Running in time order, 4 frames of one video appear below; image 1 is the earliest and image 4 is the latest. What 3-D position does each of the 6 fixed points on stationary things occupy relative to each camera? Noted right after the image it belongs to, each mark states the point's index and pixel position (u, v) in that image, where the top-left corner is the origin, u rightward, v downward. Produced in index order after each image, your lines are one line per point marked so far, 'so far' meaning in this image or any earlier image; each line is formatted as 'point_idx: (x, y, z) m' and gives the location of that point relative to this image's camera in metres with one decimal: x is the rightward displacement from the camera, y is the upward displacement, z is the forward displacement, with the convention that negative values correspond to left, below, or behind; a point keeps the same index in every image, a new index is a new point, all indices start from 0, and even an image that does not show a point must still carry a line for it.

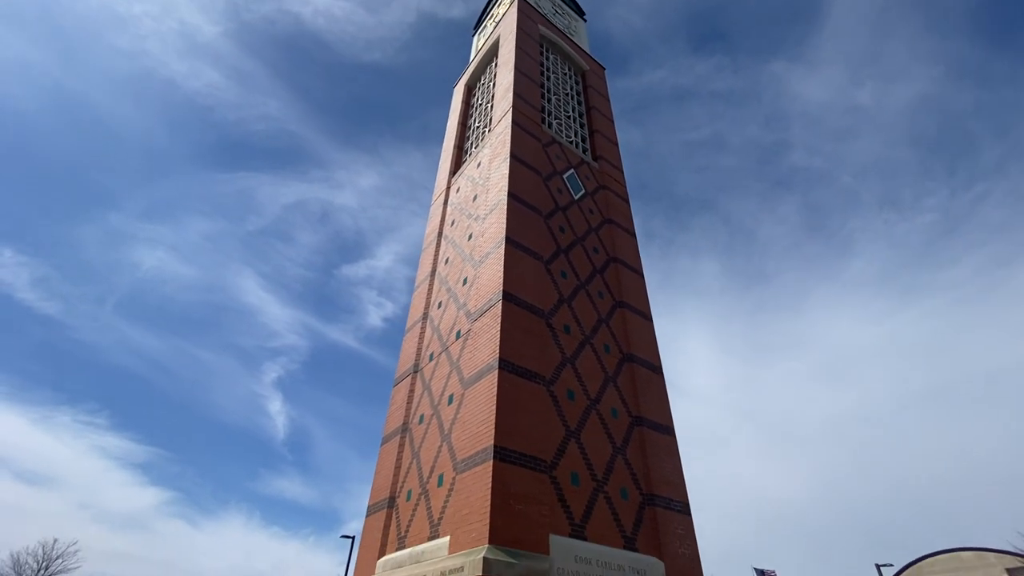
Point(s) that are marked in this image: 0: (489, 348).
0: (-0.6, -1.6, +12.5) m
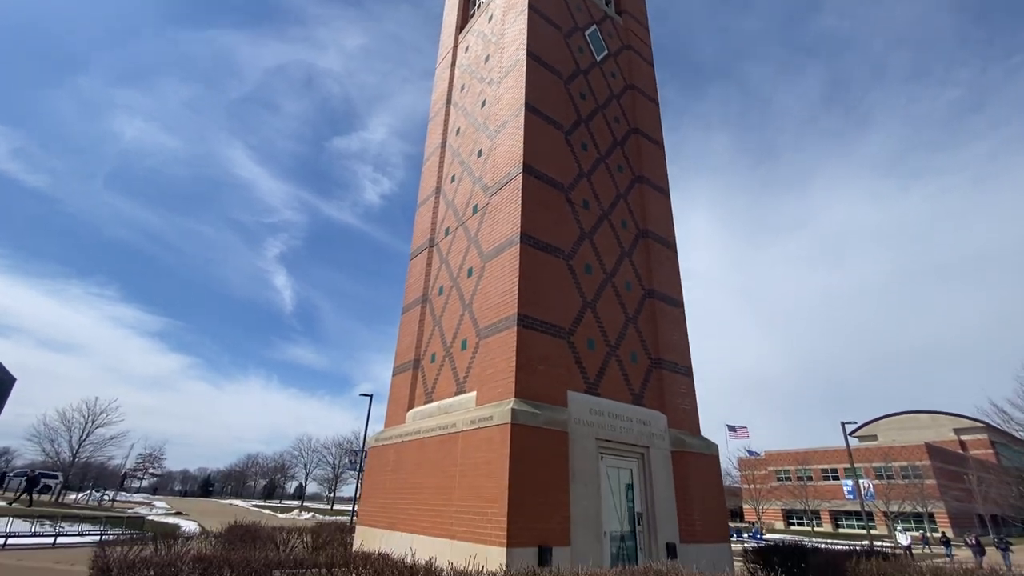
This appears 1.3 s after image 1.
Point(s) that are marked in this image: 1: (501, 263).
0: (-0.1, +1.7, +12.5) m
1: (-0.3, +0.6, +12.2) m
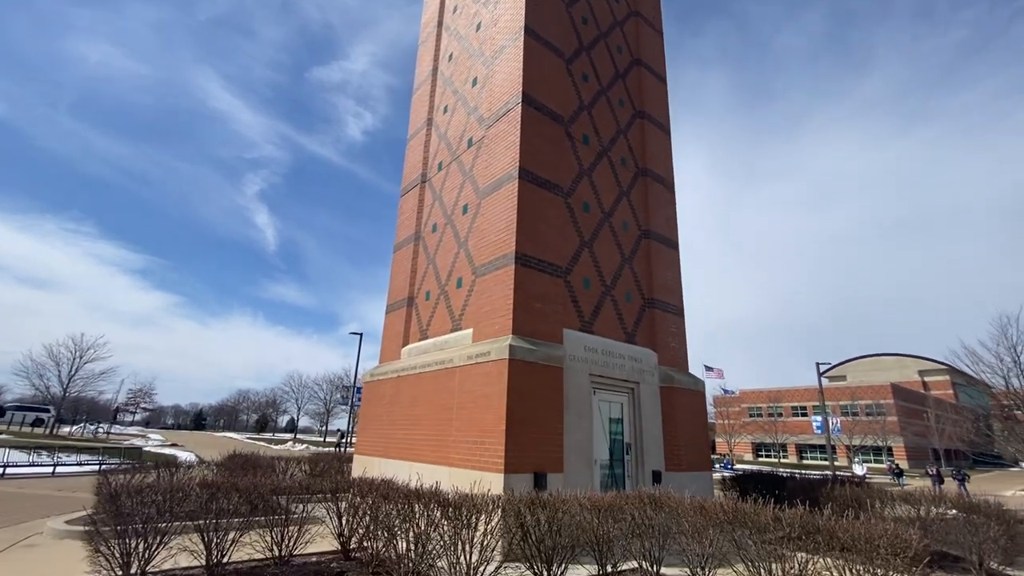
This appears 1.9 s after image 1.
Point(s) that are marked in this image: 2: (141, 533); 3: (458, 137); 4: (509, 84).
0: (-0.1, +3.3, +12.0) m
1: (-0.3, +2.2, +11.8) m
2: (-4.8, -3.2, +6.1) m
3: (-1.7, +4.7, +14.7) m
4: (-0.1, +5.5, +12.7) m
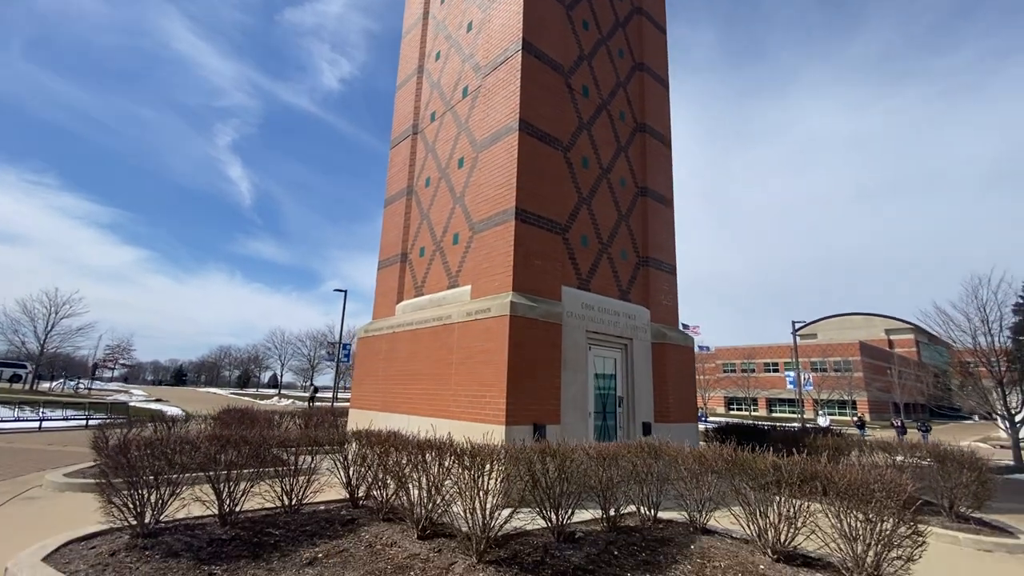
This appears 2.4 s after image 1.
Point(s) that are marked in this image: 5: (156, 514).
0: (-0.2, +4.4, +11.7) m
1: (-0.4, +3.3, +11.5) m
2: (-4.6, -2.5, +6.2) m
3: (-1.8, +6.0, +14.2) m
4: (-0.1, +6.6, +12.1) m
5: (-4.6, -2.9, +6.1) m
